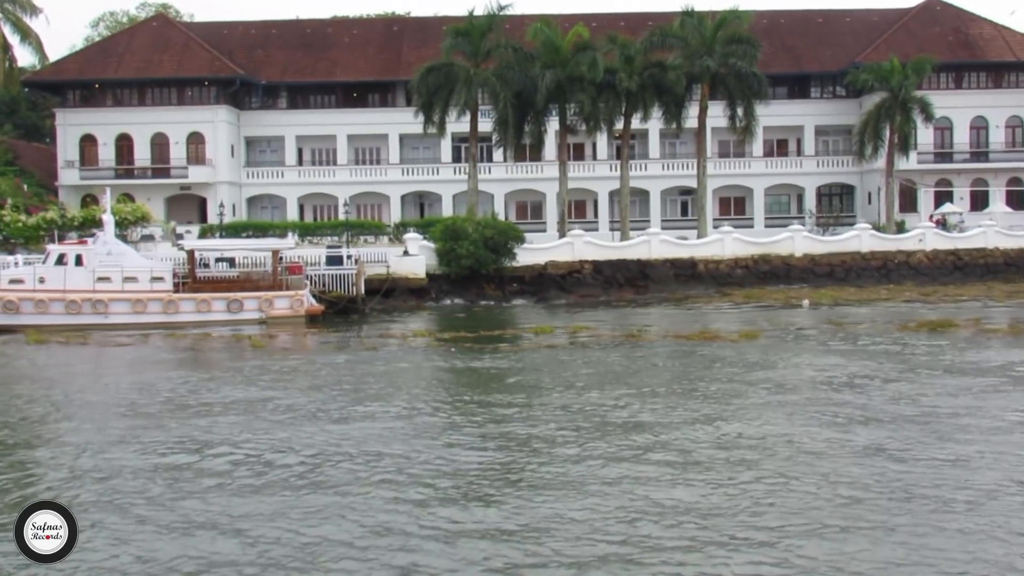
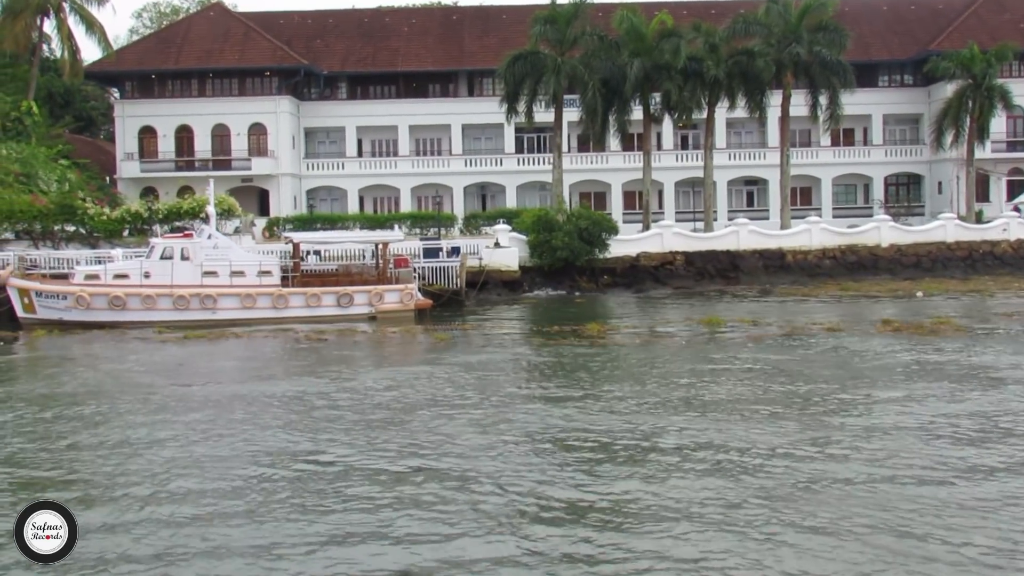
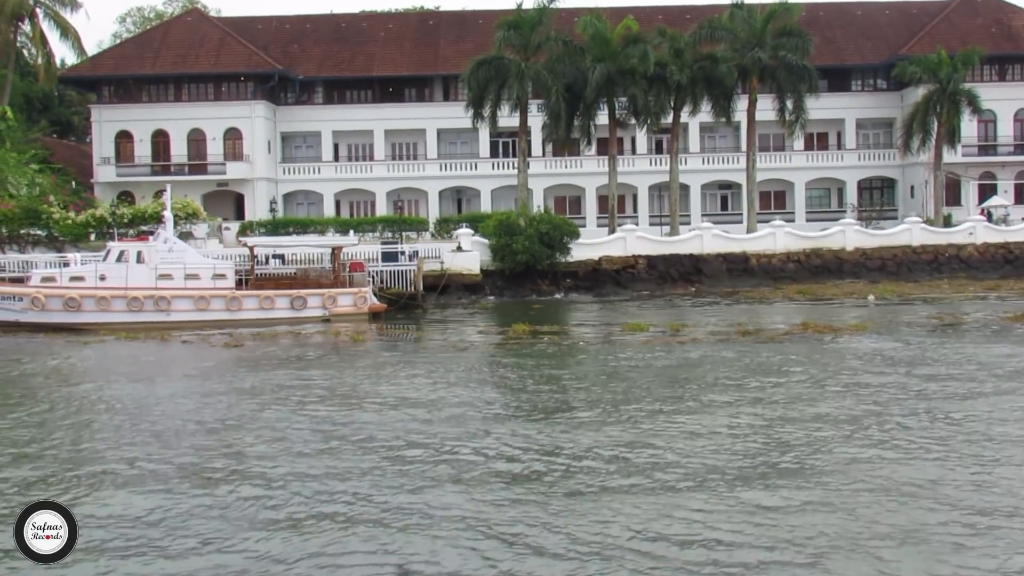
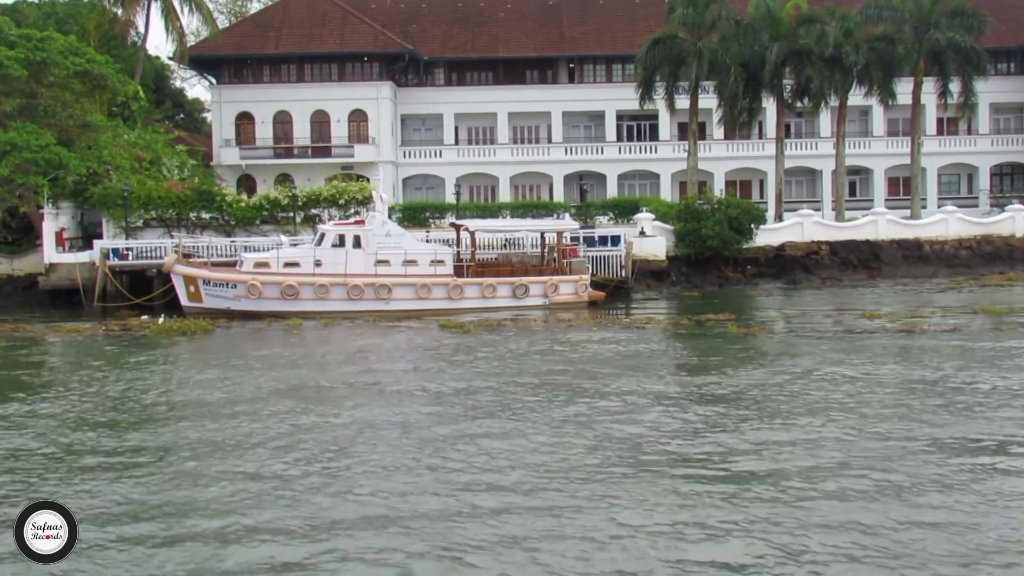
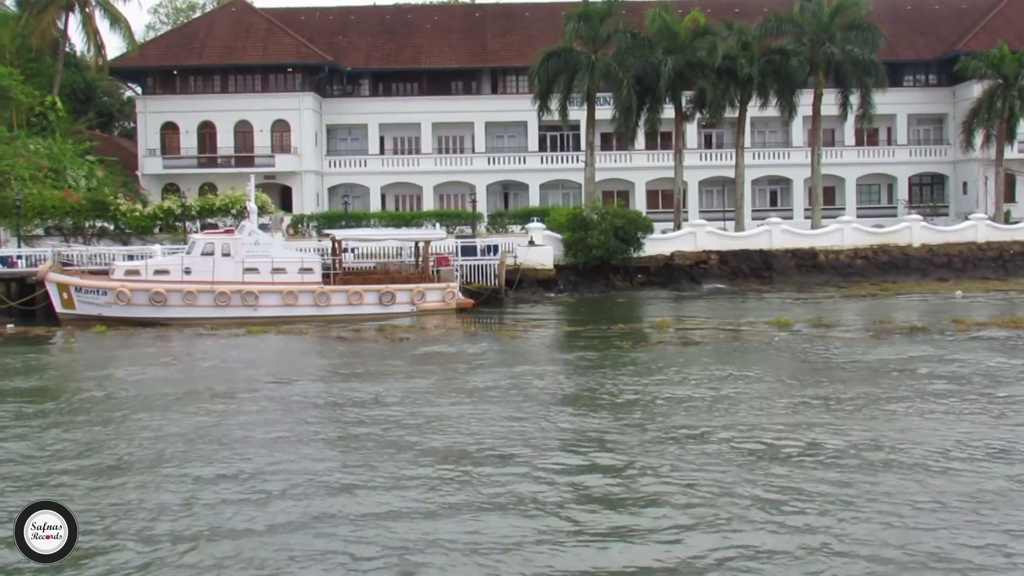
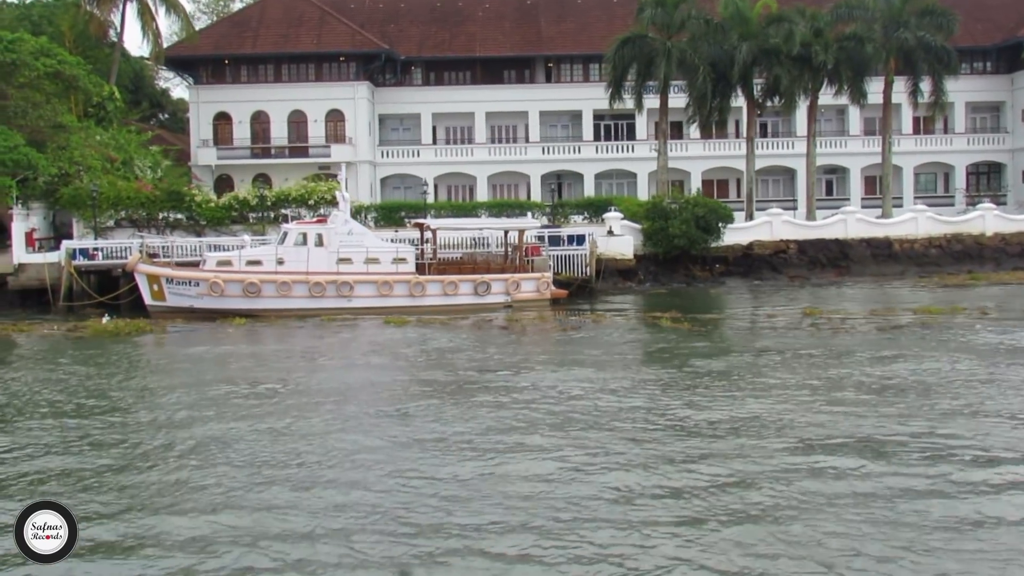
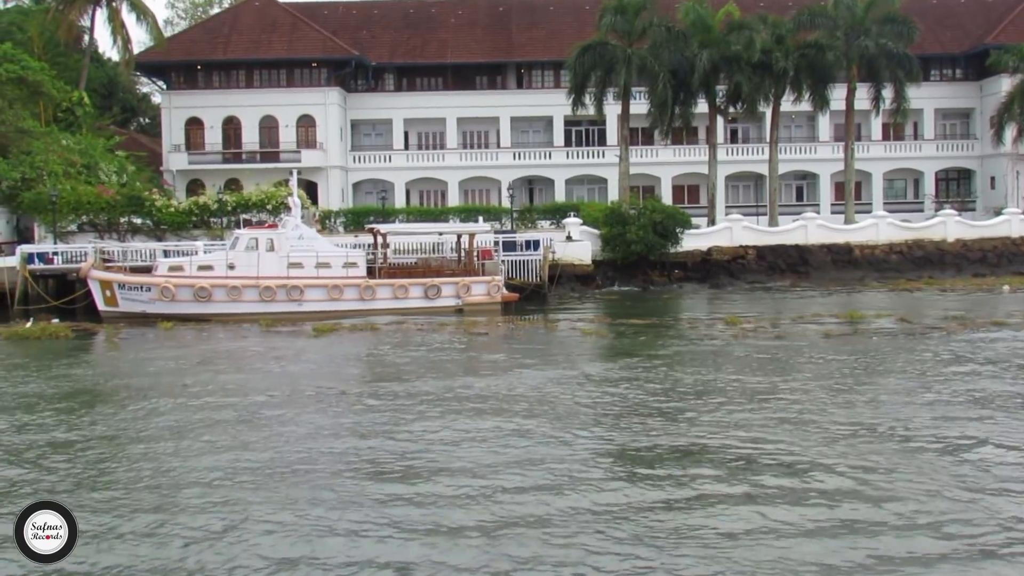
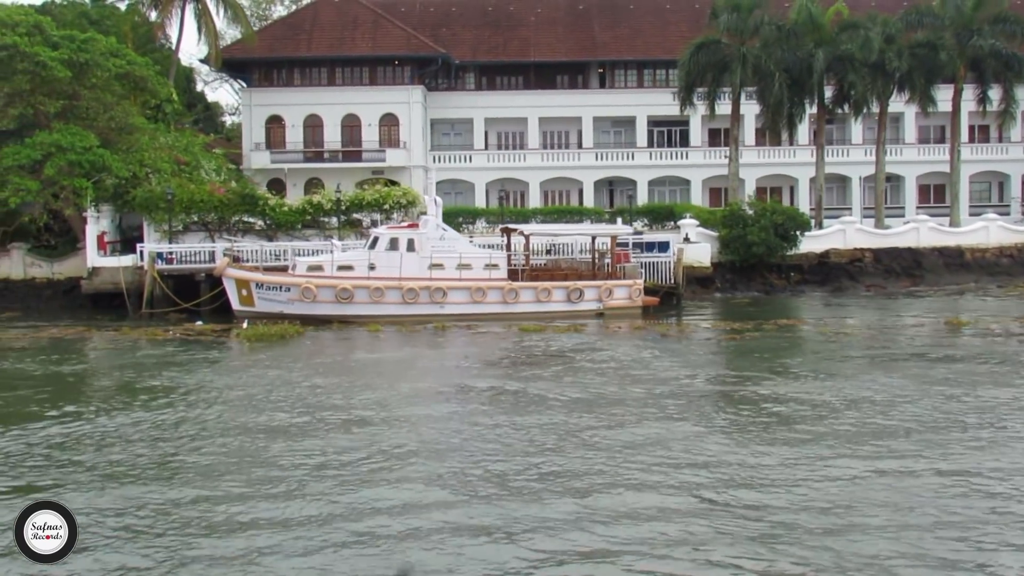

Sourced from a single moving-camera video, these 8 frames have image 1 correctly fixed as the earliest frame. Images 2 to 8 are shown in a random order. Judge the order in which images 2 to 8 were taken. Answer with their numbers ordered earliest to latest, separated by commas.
3, 2, 5, 7, 6, 4, 8
